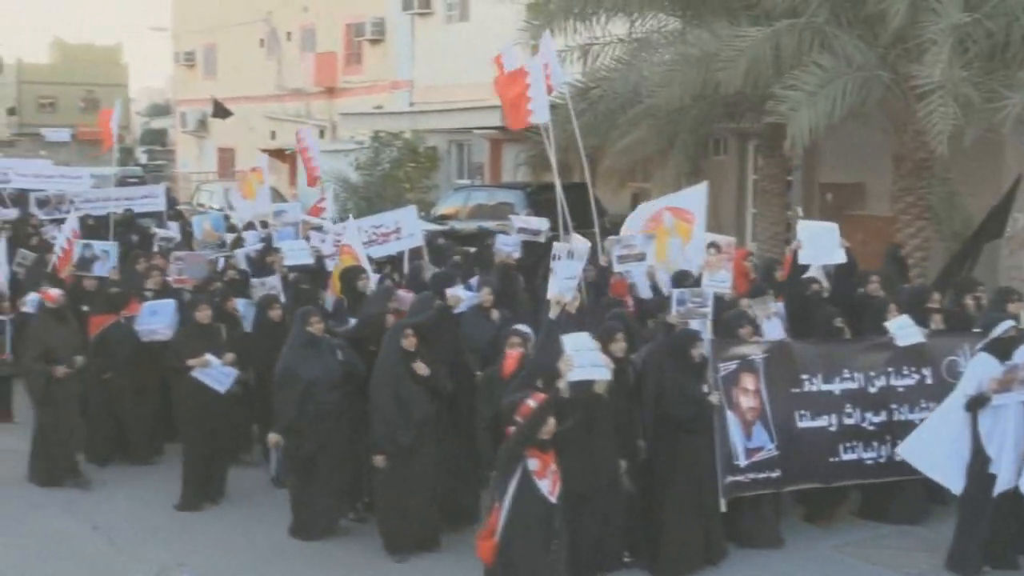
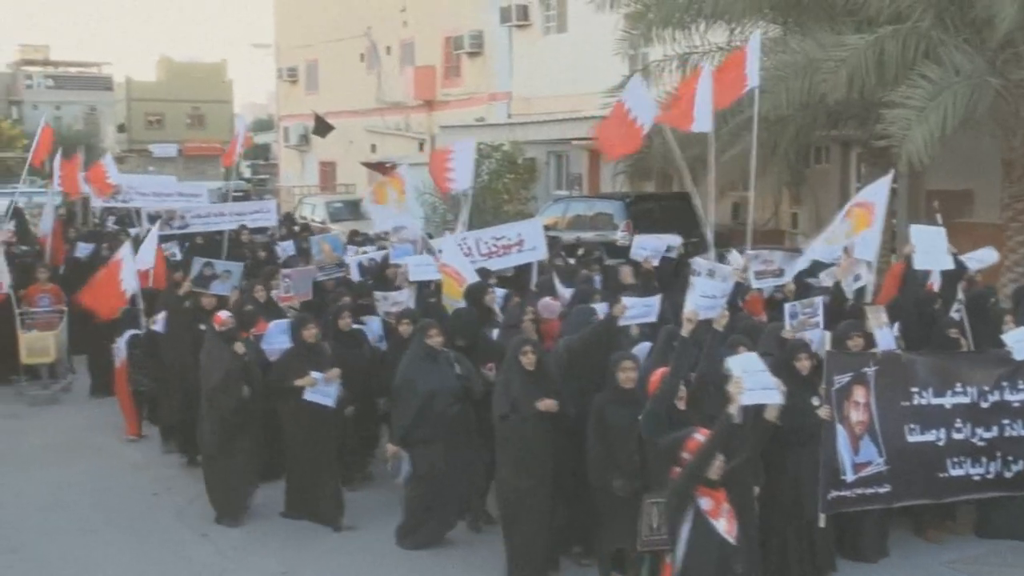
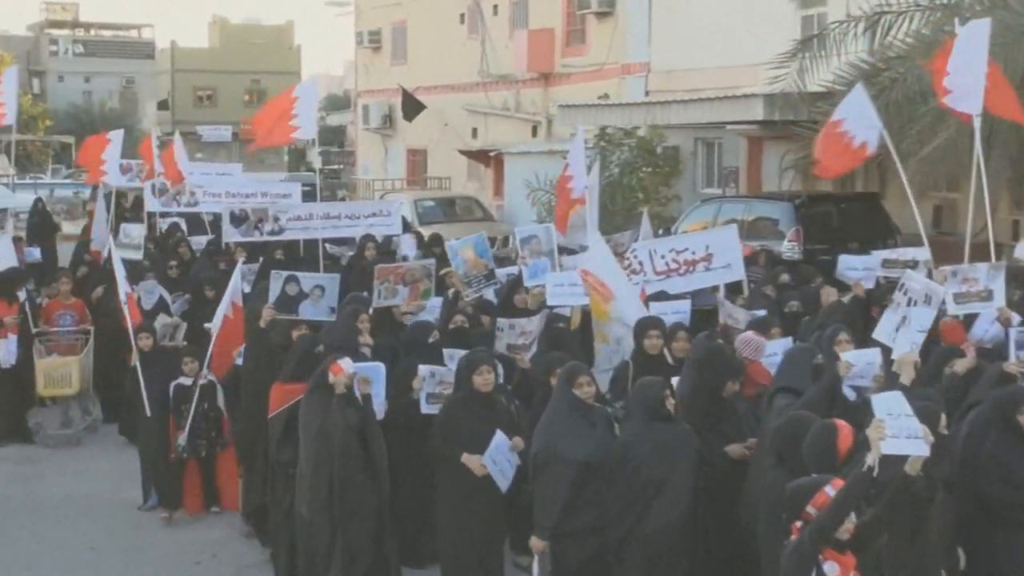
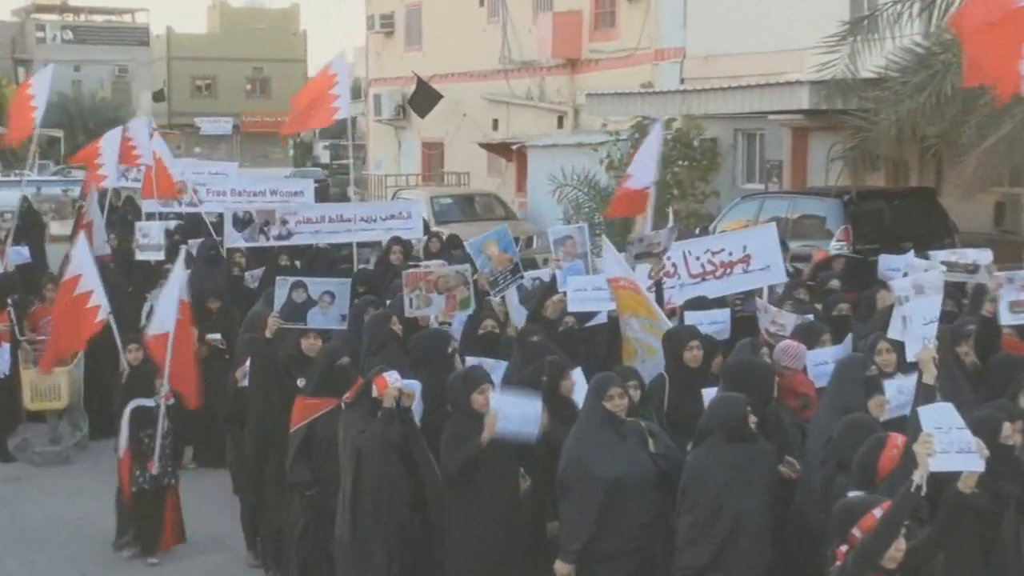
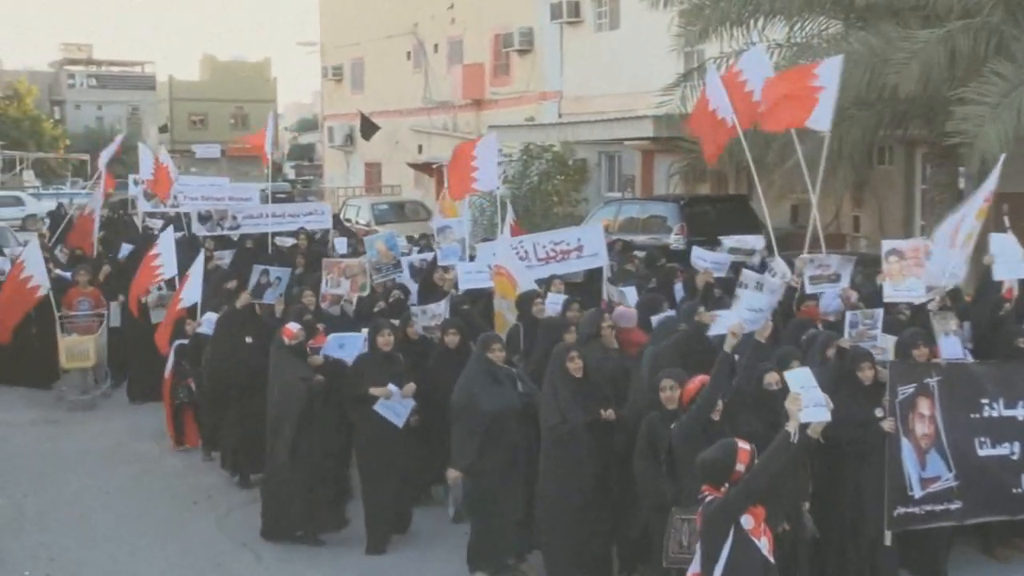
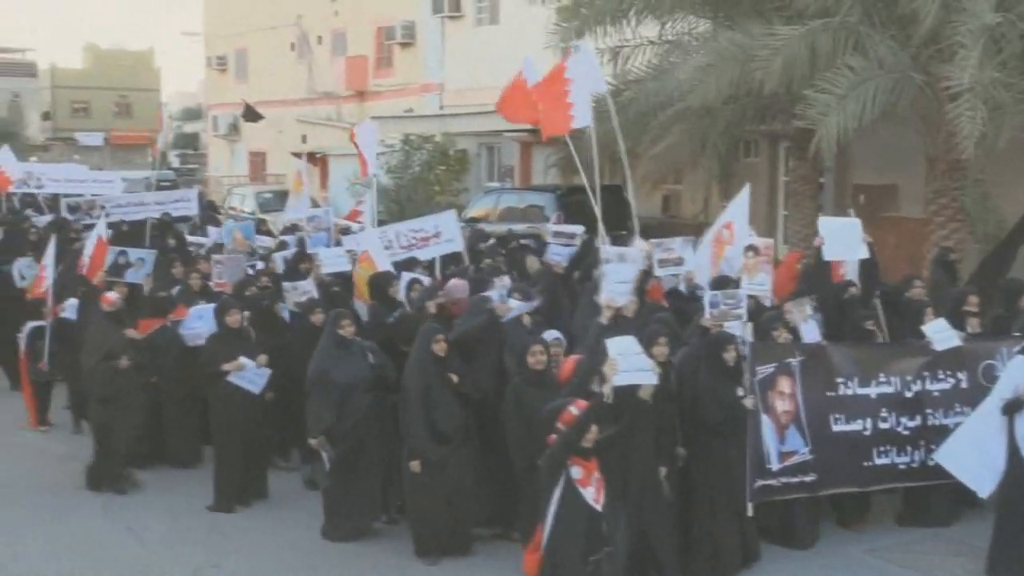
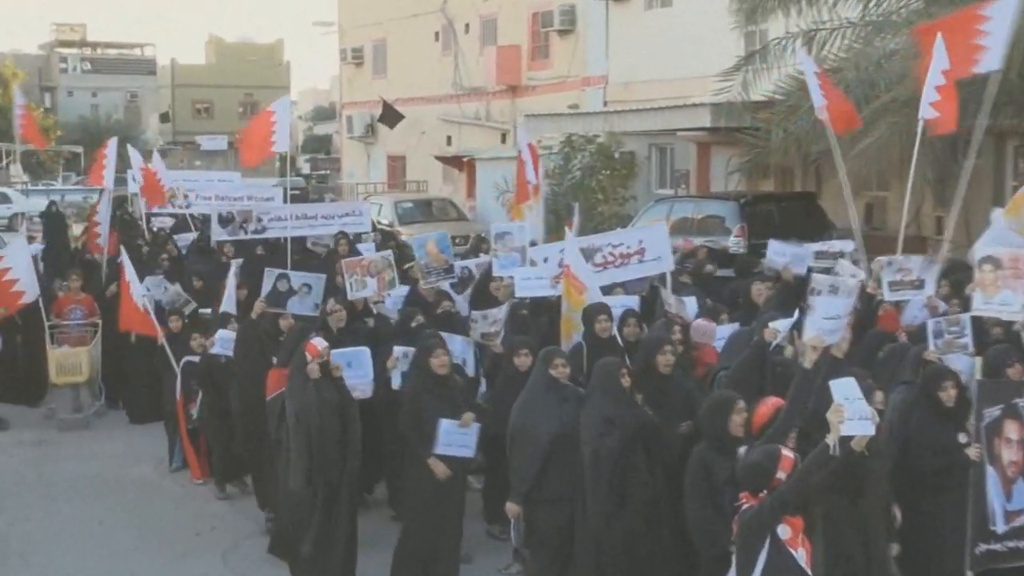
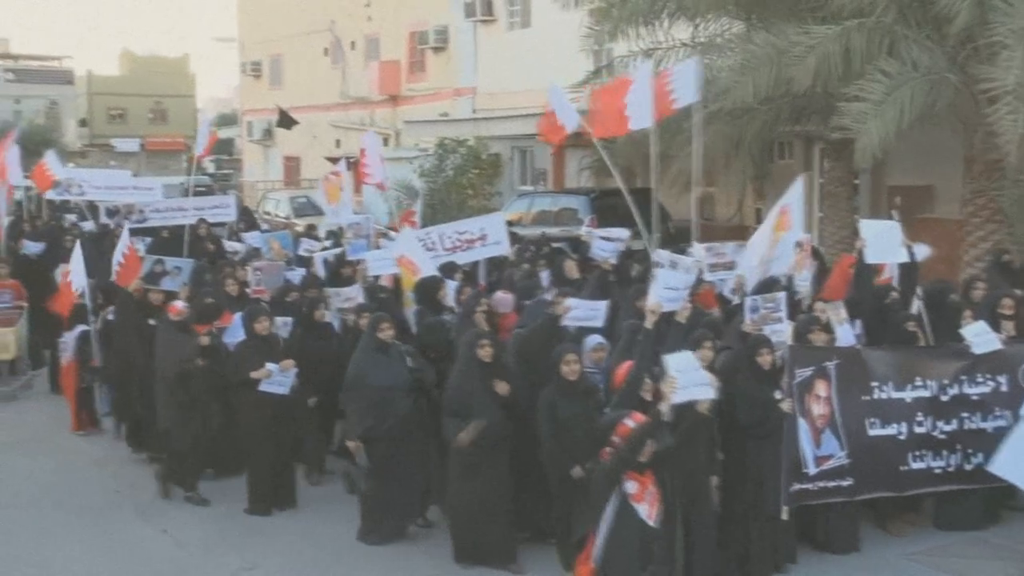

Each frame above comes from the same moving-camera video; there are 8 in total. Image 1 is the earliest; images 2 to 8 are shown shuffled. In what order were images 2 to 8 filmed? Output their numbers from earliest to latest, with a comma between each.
6, 8, 2, 5, 7, 3, 4
